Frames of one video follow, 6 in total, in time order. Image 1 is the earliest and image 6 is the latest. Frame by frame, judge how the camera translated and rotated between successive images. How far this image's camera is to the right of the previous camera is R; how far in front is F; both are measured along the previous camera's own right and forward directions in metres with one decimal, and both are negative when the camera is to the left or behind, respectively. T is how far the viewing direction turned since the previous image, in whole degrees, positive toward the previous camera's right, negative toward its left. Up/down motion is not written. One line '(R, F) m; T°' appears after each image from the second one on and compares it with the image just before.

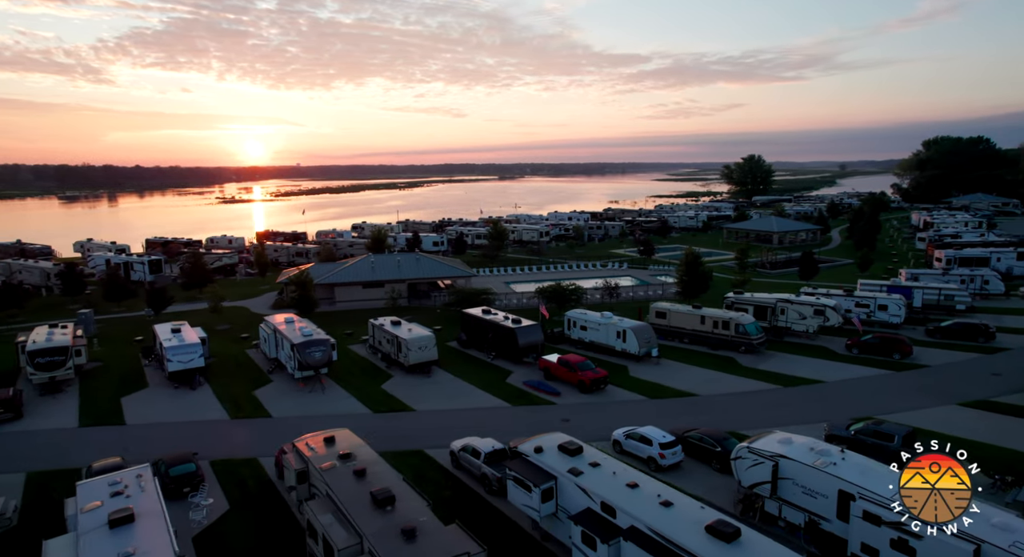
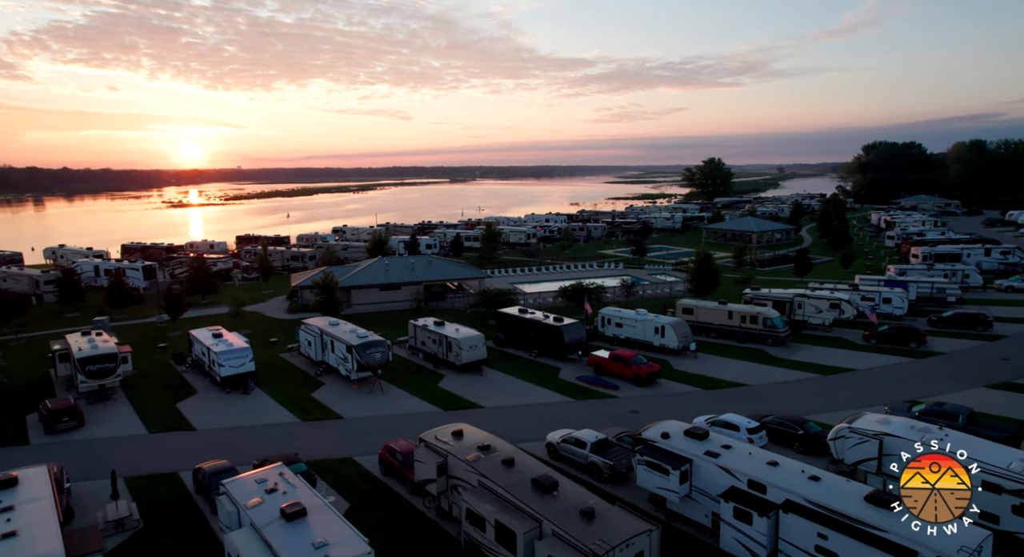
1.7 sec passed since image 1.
(-4.2, -0.6) m; +5°
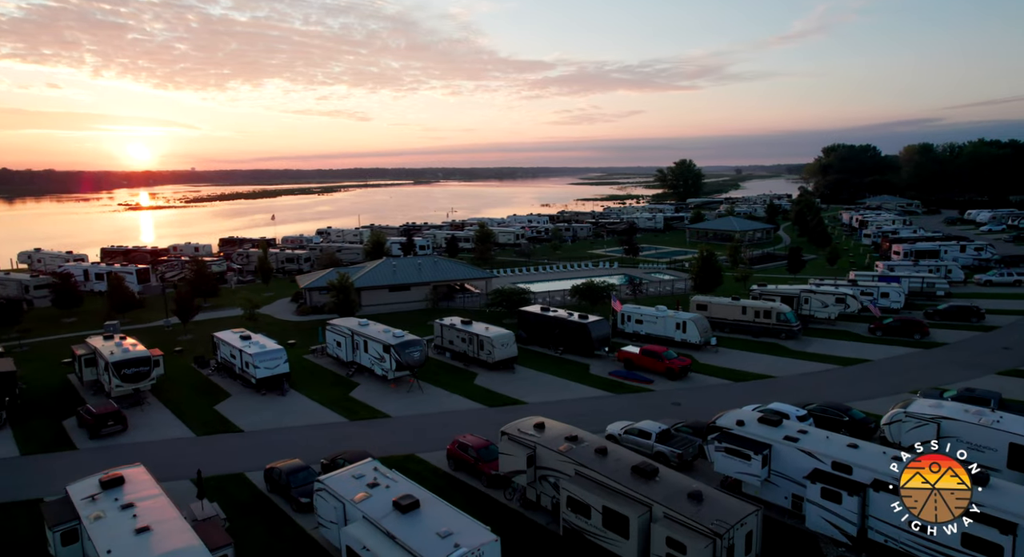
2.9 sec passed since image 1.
(-2.9, -0.4) m; +3°
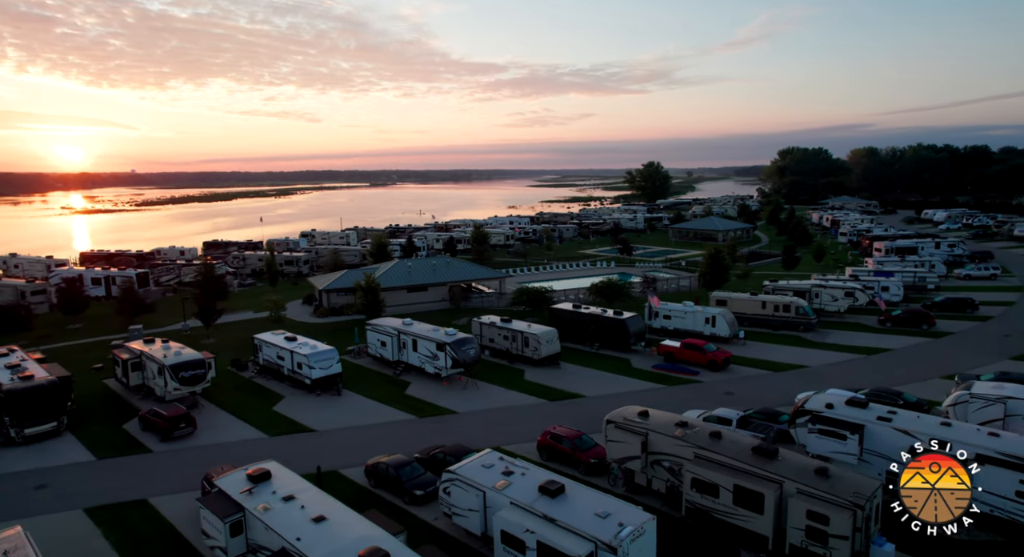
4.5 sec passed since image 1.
(-3.9, -0.5) m; +4°
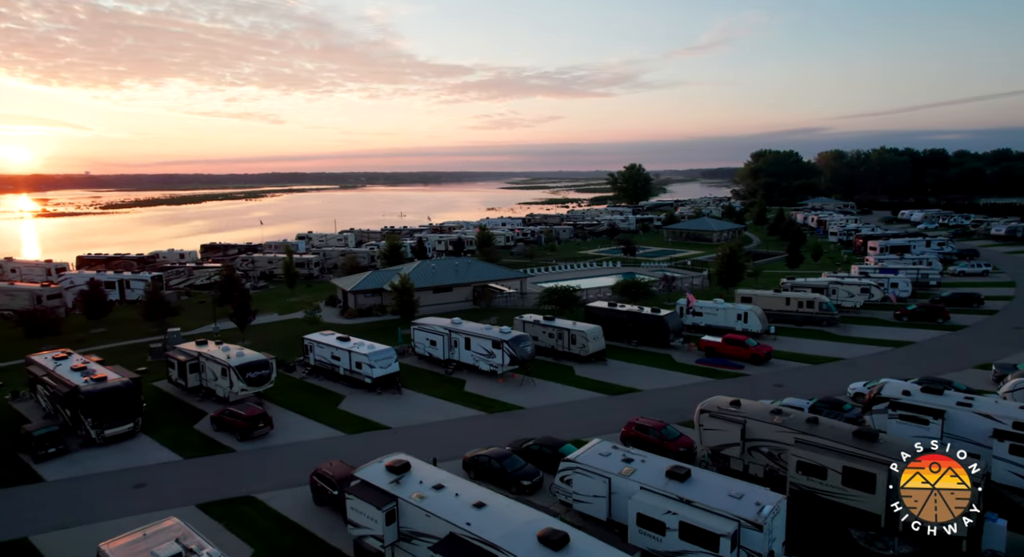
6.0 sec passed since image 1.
(-3.5, -0.5) m; +3°
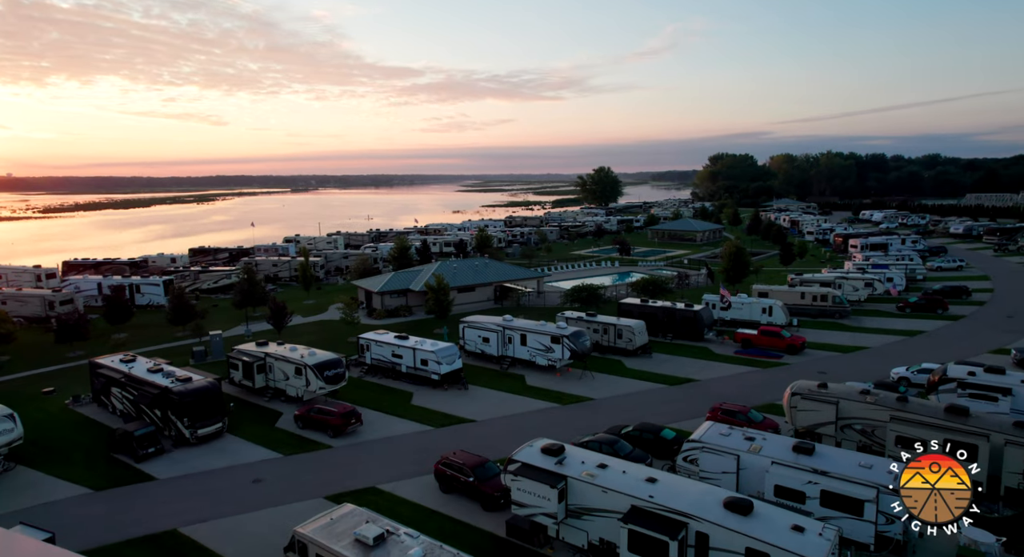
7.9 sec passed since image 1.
(-4.4, -0.7) m; +4°
